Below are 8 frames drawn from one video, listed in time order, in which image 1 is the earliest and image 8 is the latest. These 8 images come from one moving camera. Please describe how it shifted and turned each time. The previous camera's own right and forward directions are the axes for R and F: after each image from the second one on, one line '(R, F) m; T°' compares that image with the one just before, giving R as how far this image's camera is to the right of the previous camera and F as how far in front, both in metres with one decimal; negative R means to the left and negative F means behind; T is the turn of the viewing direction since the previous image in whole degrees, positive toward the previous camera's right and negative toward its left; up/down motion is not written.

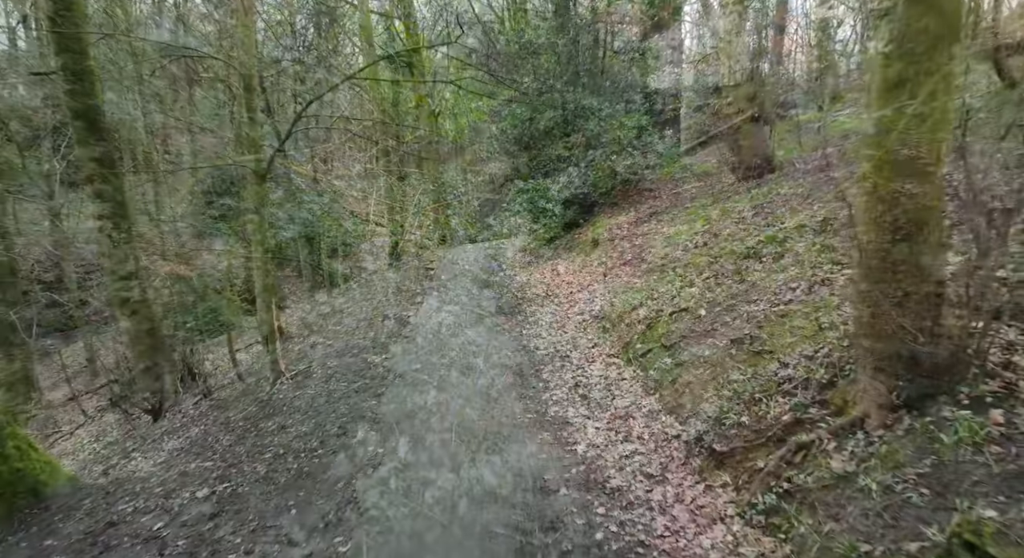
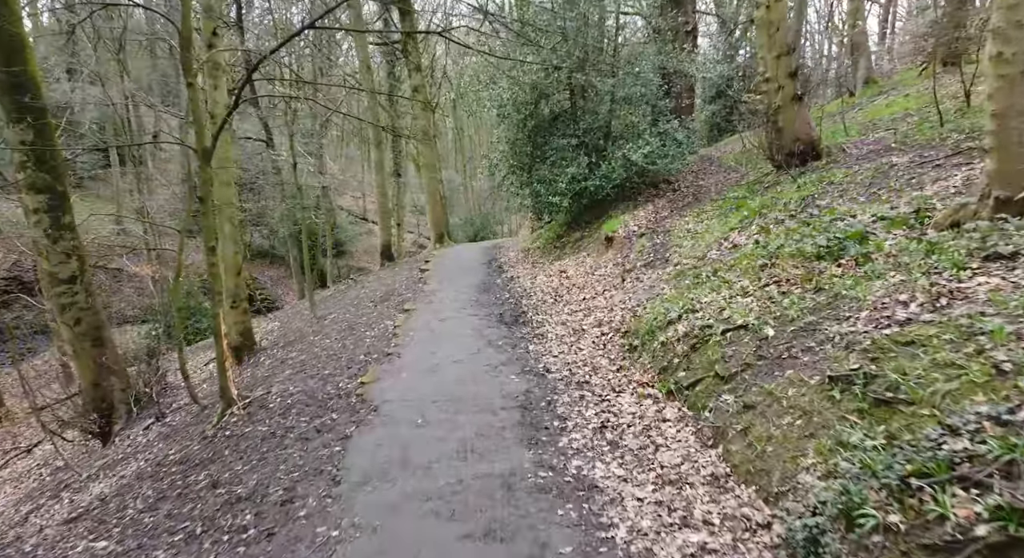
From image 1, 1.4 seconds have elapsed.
(-0.1, +1.5) m; 0°
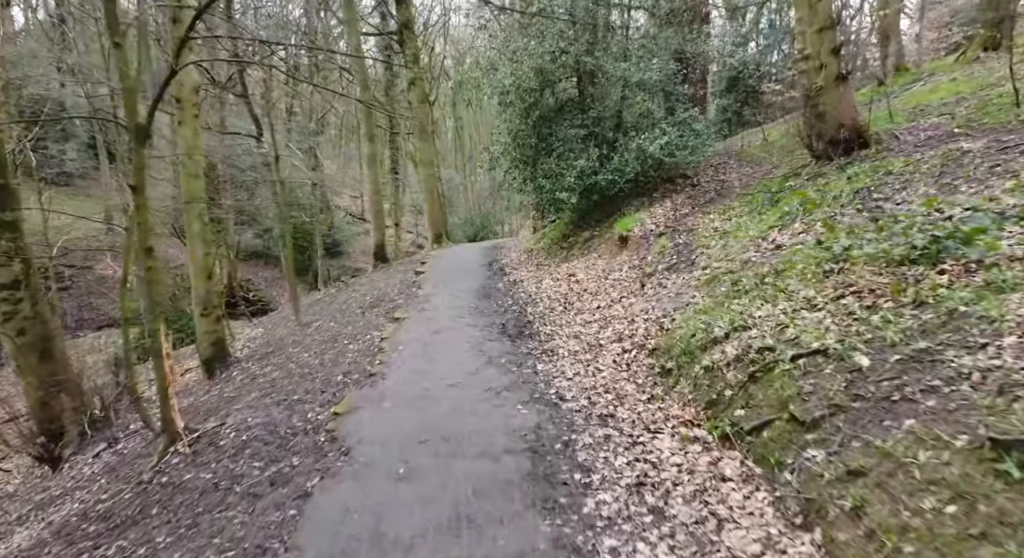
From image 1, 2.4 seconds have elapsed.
(-0.1, +1.2) m; 0°
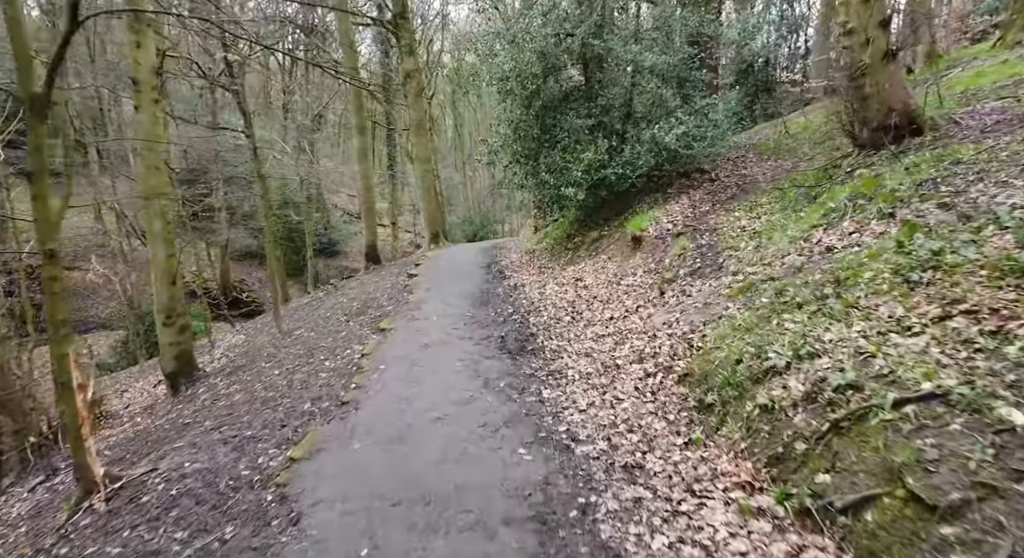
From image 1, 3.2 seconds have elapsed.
(0.0, +1.1) m; 0°
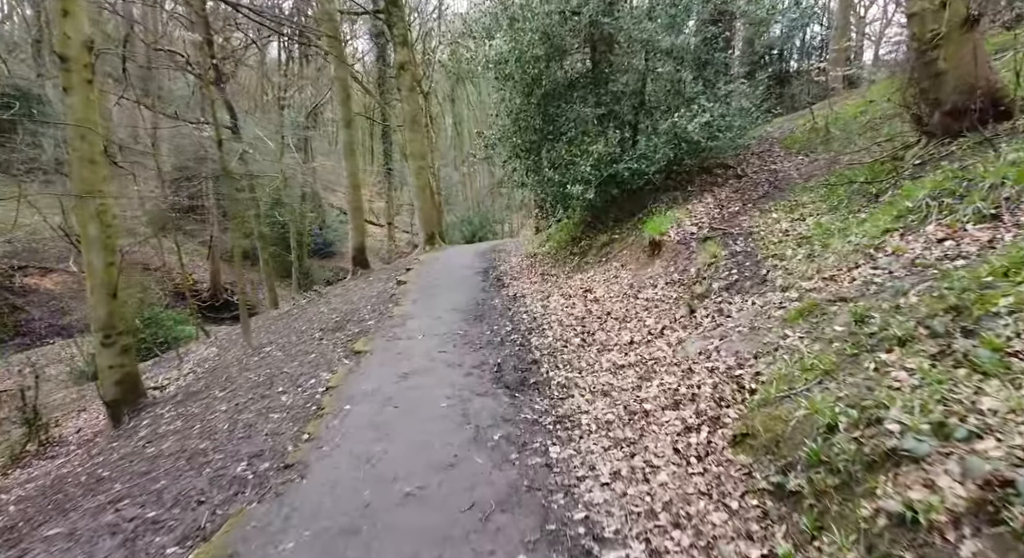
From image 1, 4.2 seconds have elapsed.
(0.0, +1.3) m; 0°
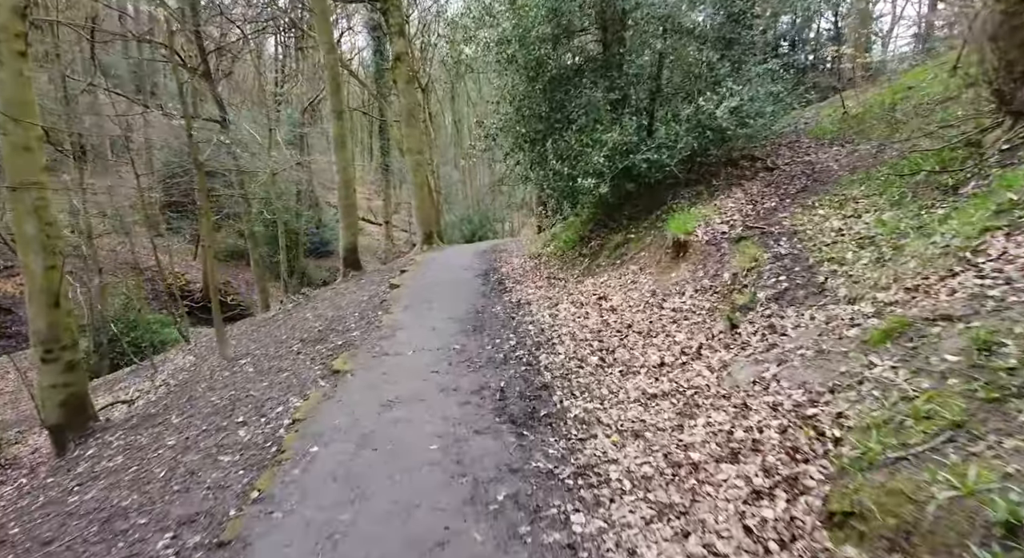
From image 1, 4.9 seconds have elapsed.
(-0.1, +1.0) m; 0°
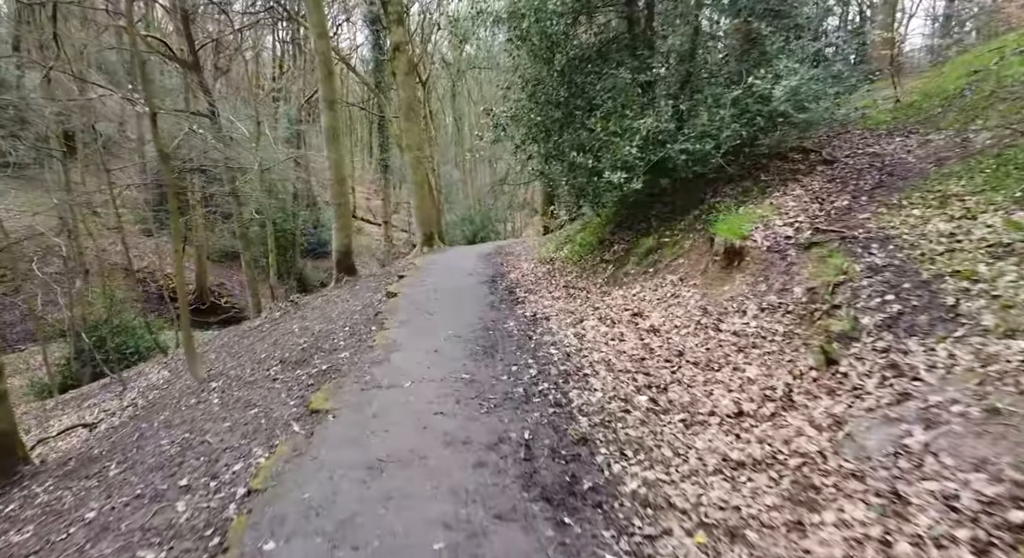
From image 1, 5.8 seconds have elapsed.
(-0.2, +1.2) m; 0°
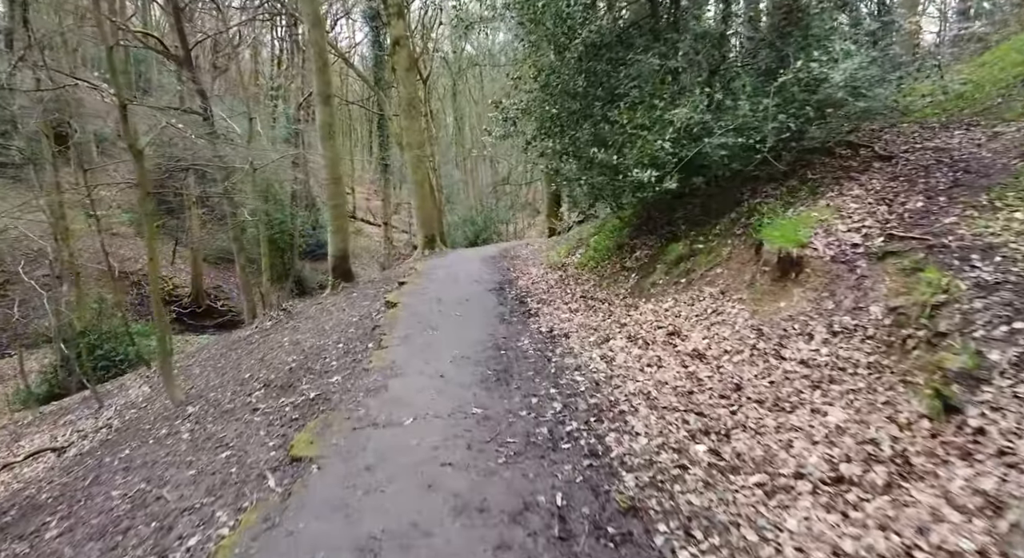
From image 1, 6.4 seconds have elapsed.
(-0.2, +0.9) m; 0°
